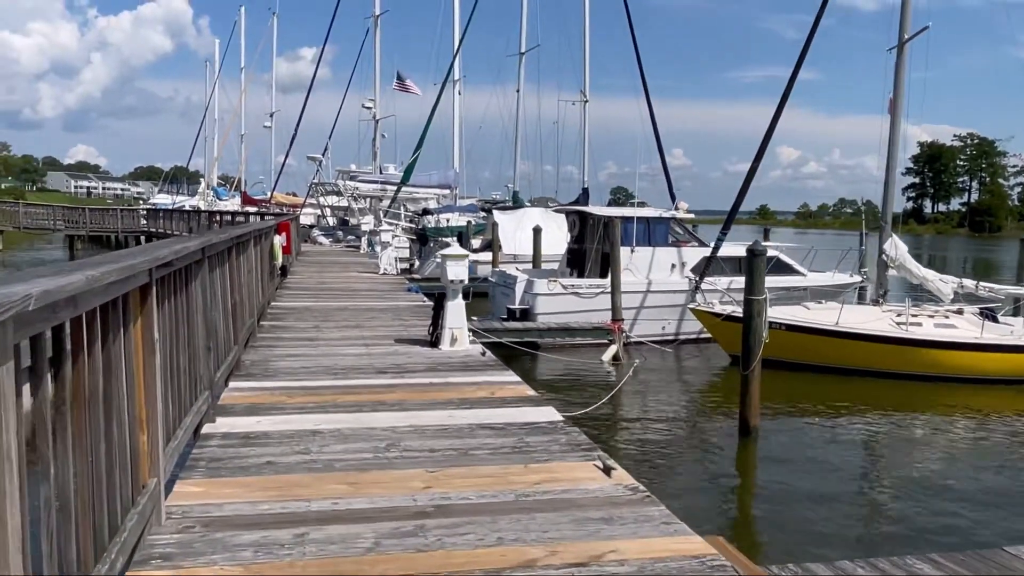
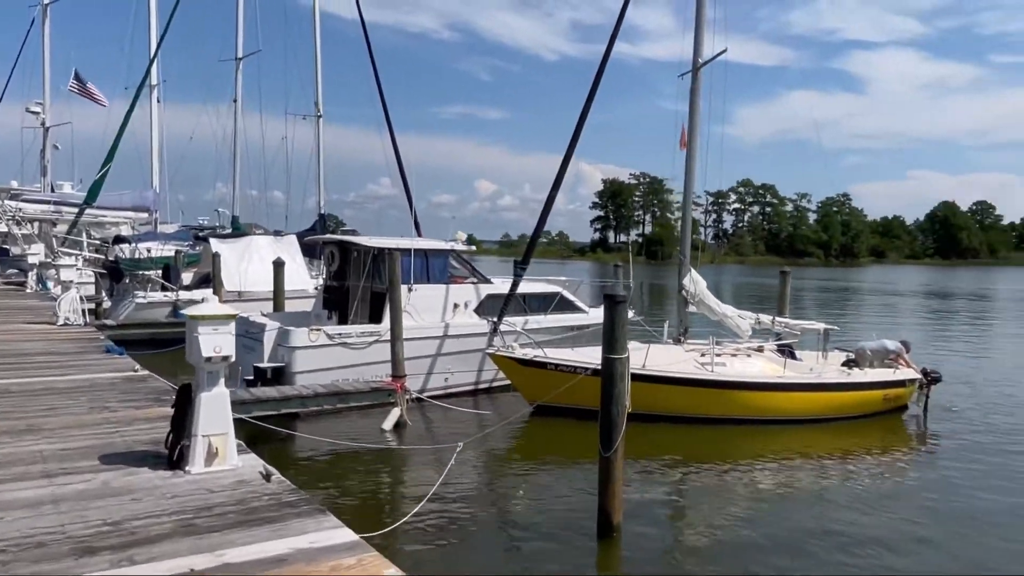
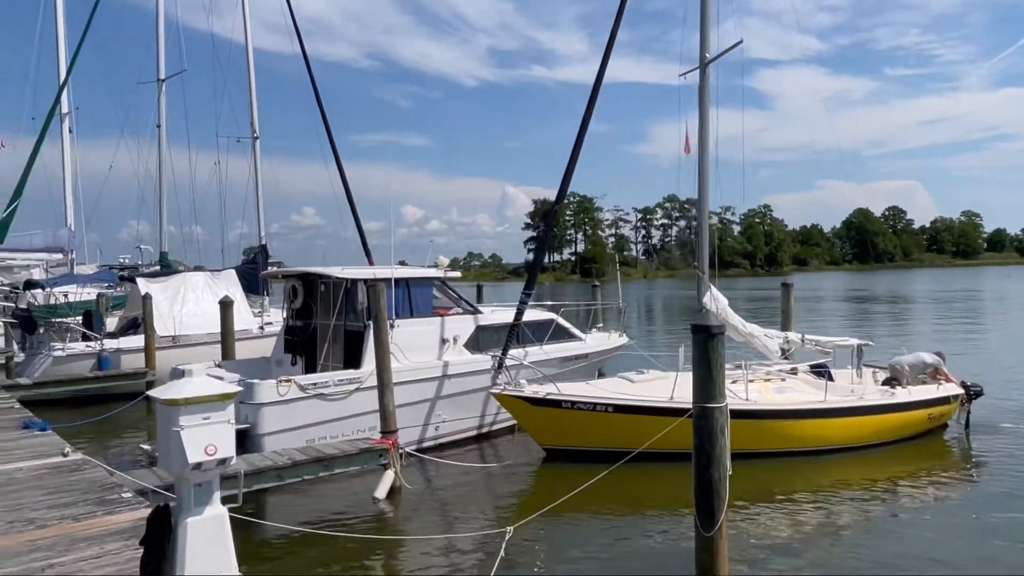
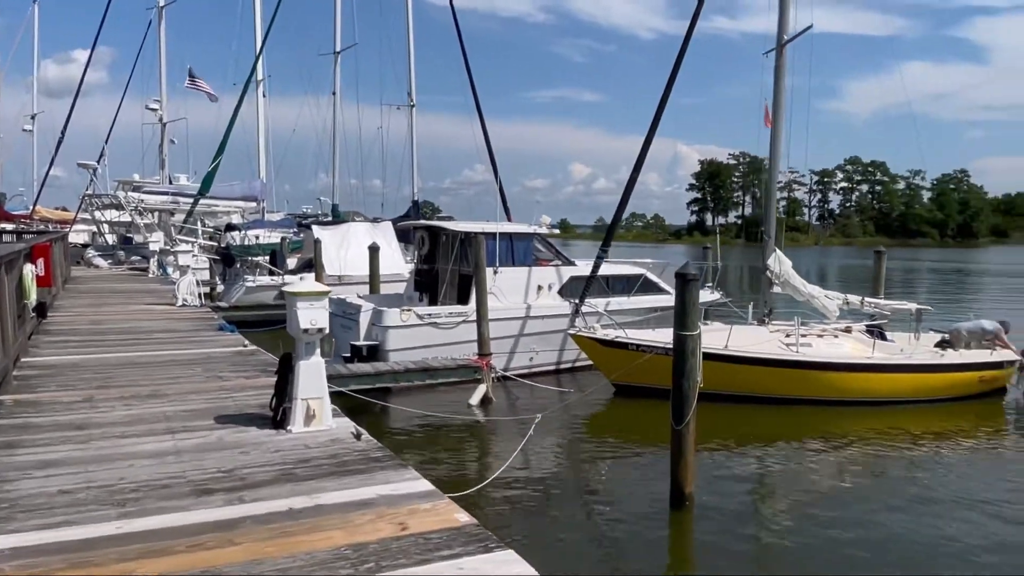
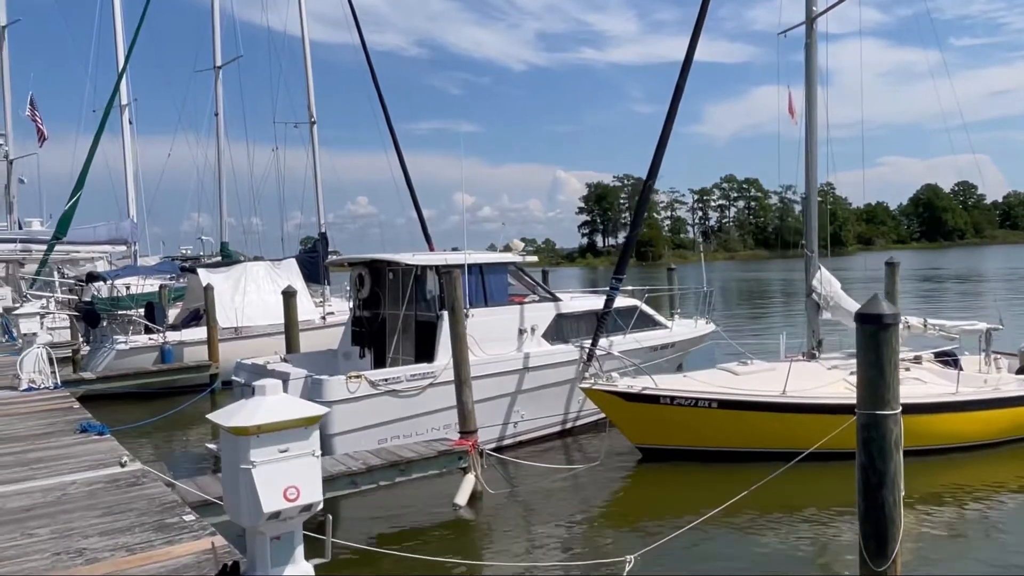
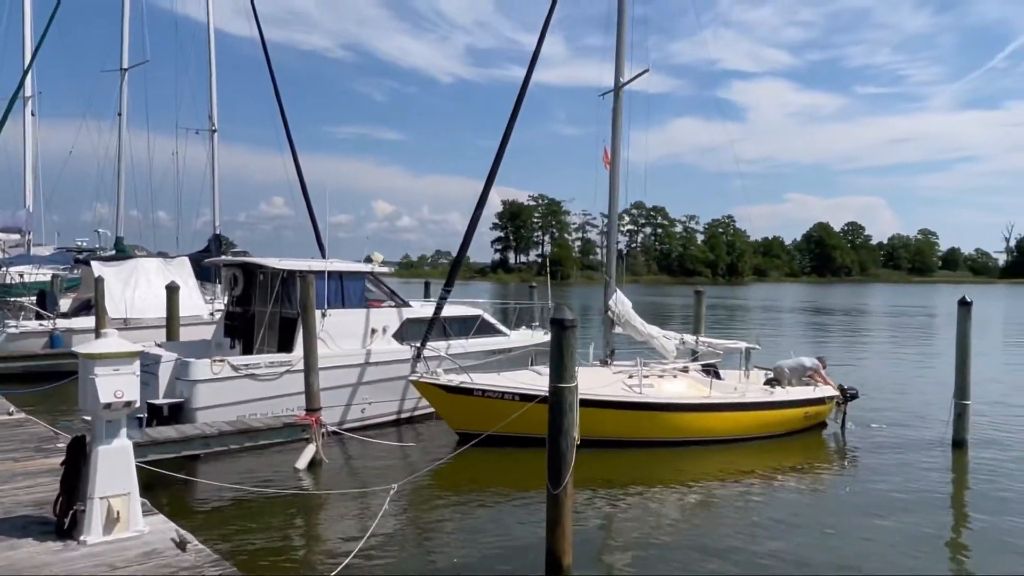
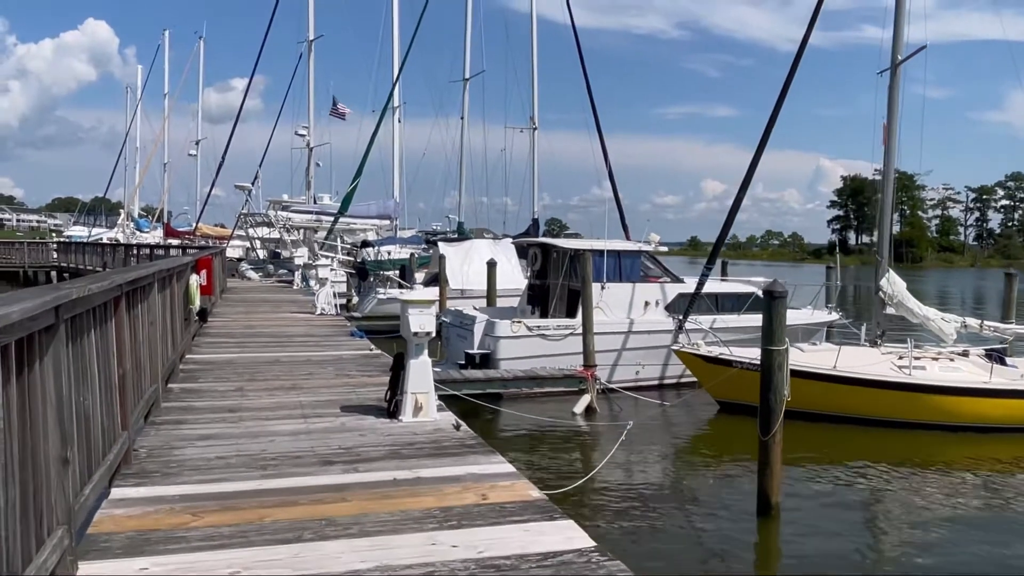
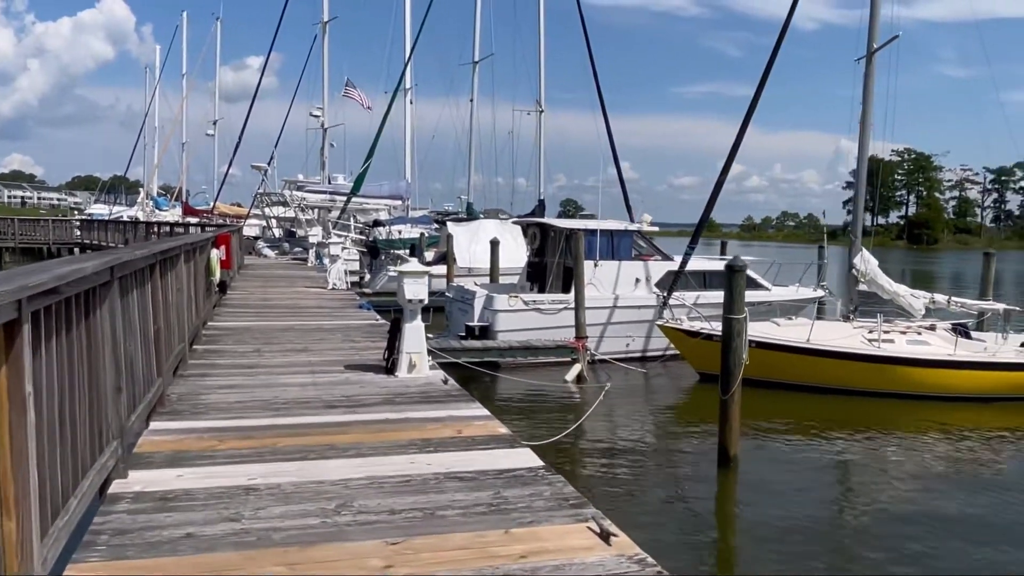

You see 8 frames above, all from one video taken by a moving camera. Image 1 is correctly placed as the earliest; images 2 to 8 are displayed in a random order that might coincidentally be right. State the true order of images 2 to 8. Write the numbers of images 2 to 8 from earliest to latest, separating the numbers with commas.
8, 7, 4, 2, 6, 3, 5
